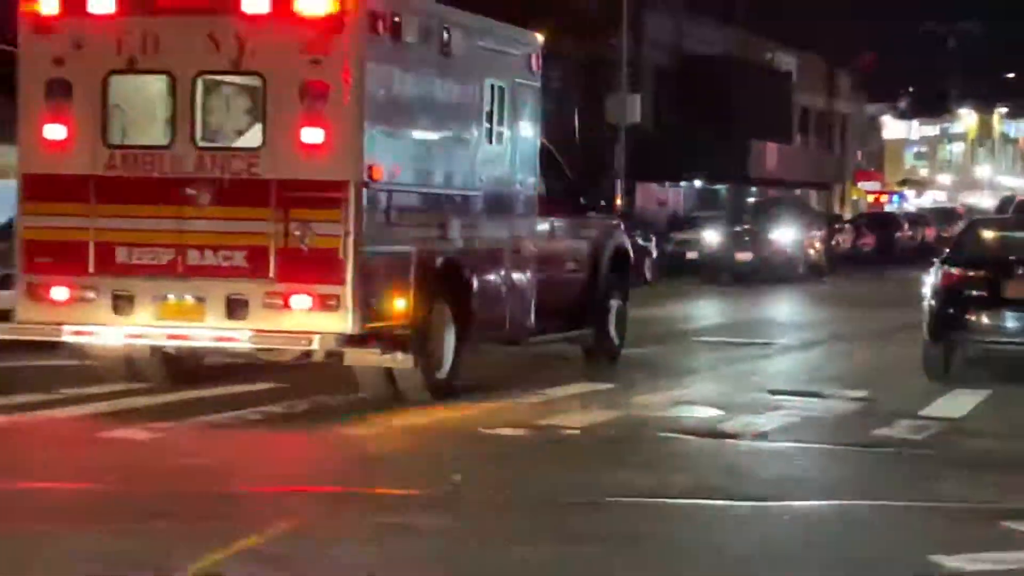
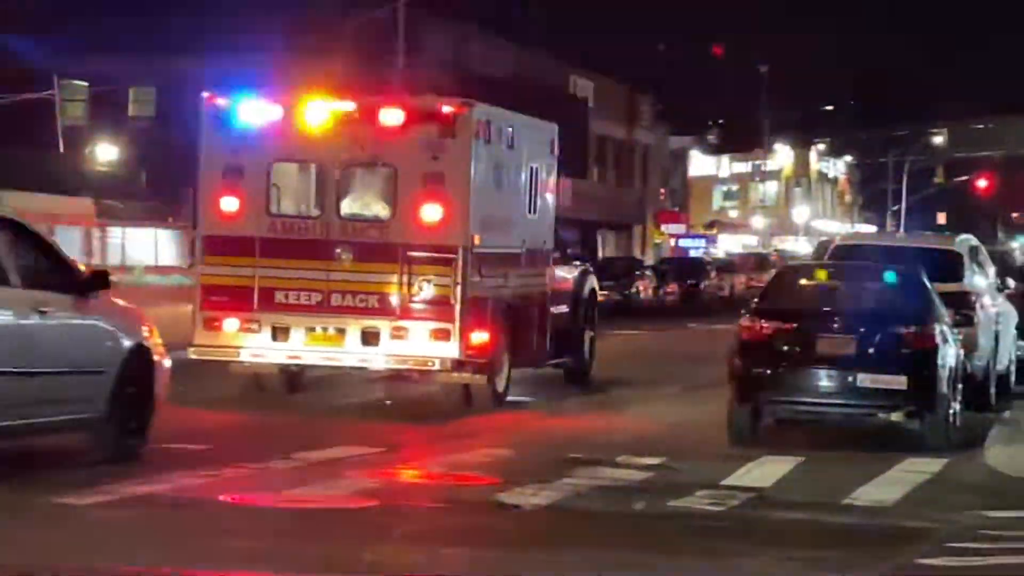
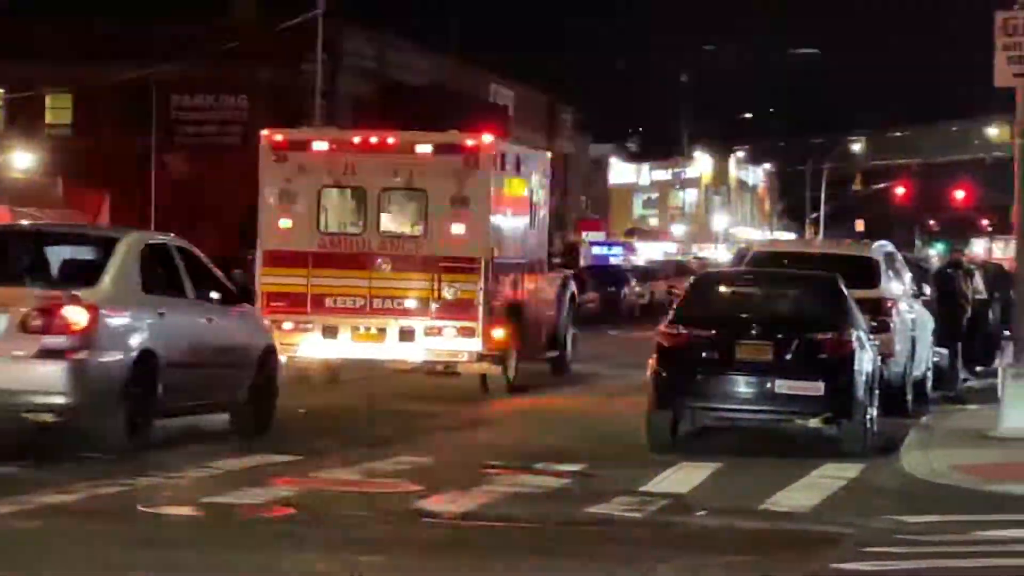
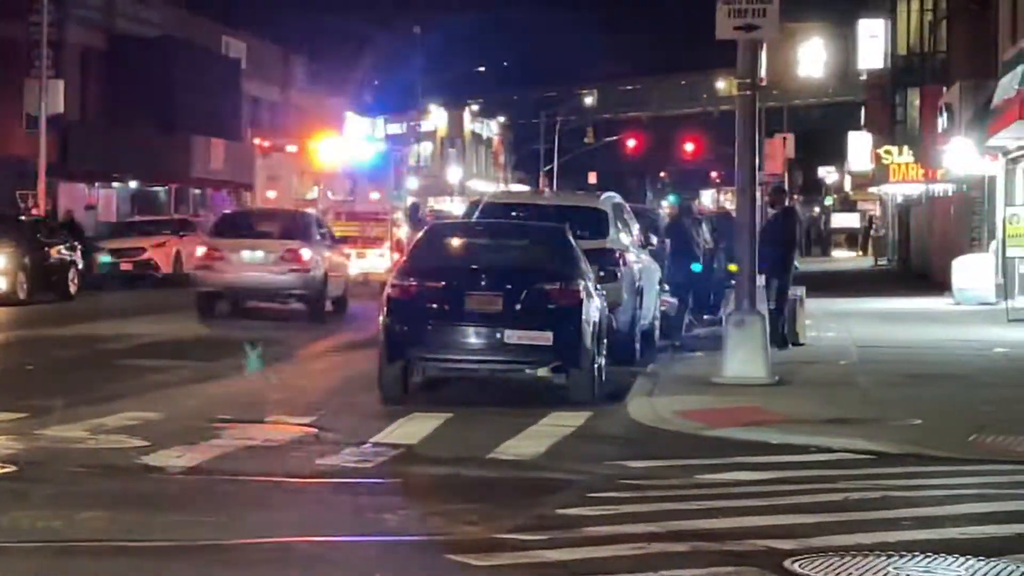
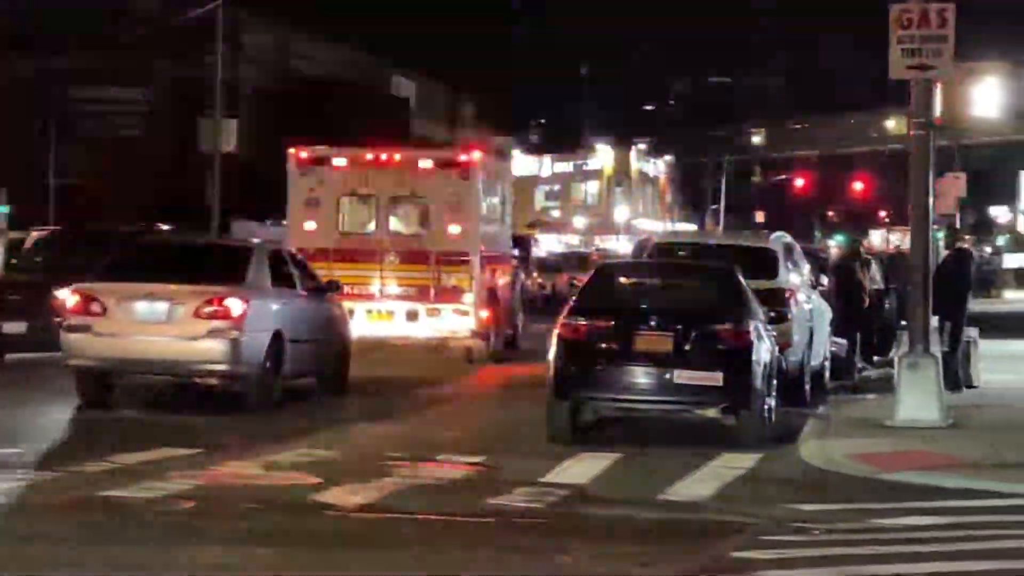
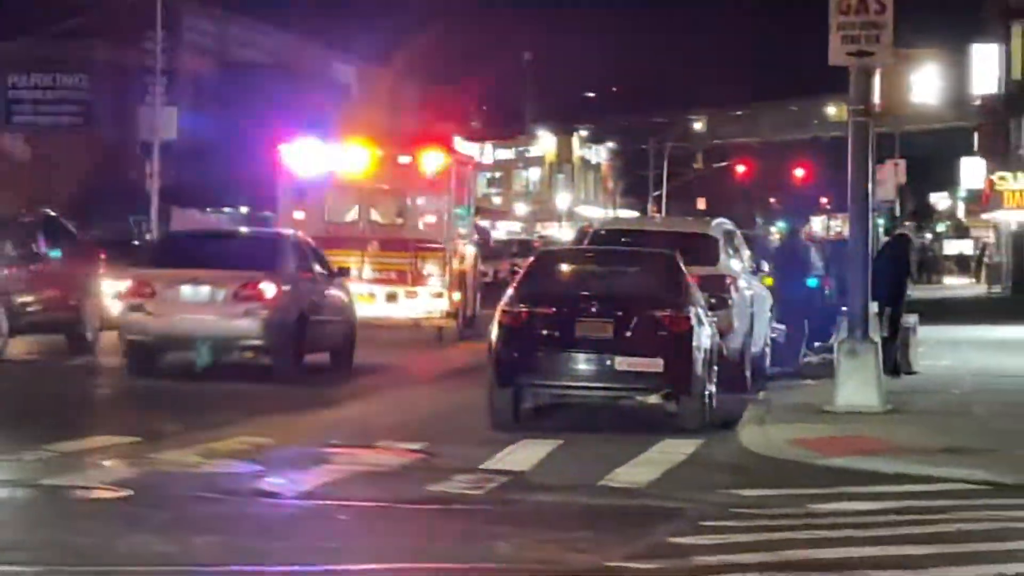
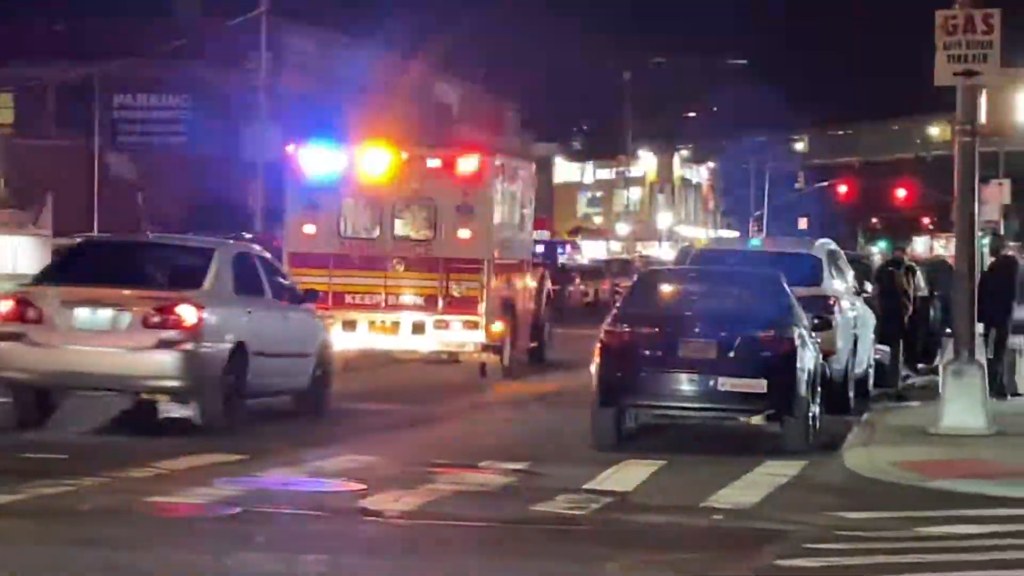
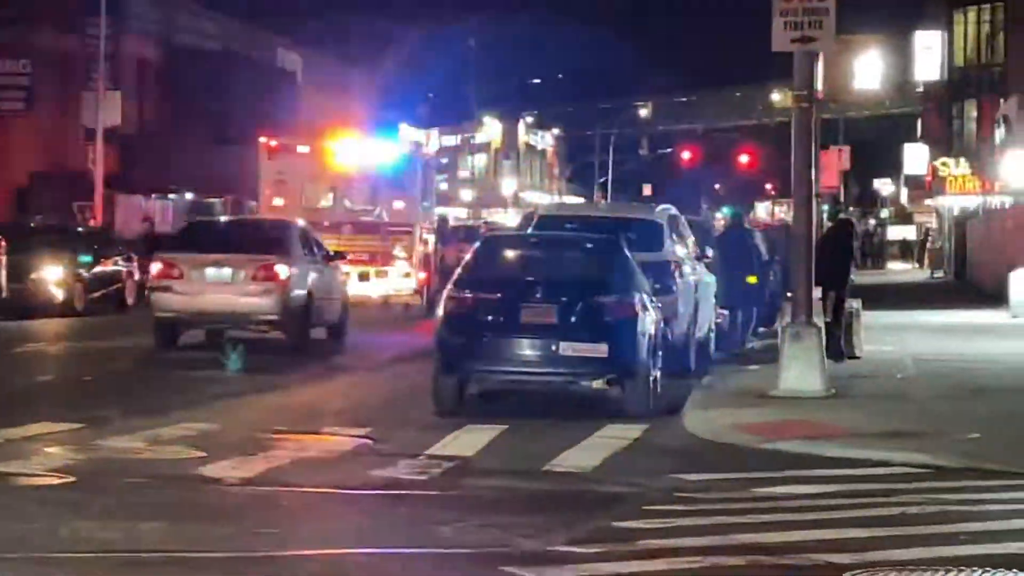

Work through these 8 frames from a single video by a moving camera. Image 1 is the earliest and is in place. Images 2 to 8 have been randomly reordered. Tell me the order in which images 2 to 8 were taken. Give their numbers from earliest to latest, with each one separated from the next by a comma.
2, 3, 7, 5, 6, 8, 4
